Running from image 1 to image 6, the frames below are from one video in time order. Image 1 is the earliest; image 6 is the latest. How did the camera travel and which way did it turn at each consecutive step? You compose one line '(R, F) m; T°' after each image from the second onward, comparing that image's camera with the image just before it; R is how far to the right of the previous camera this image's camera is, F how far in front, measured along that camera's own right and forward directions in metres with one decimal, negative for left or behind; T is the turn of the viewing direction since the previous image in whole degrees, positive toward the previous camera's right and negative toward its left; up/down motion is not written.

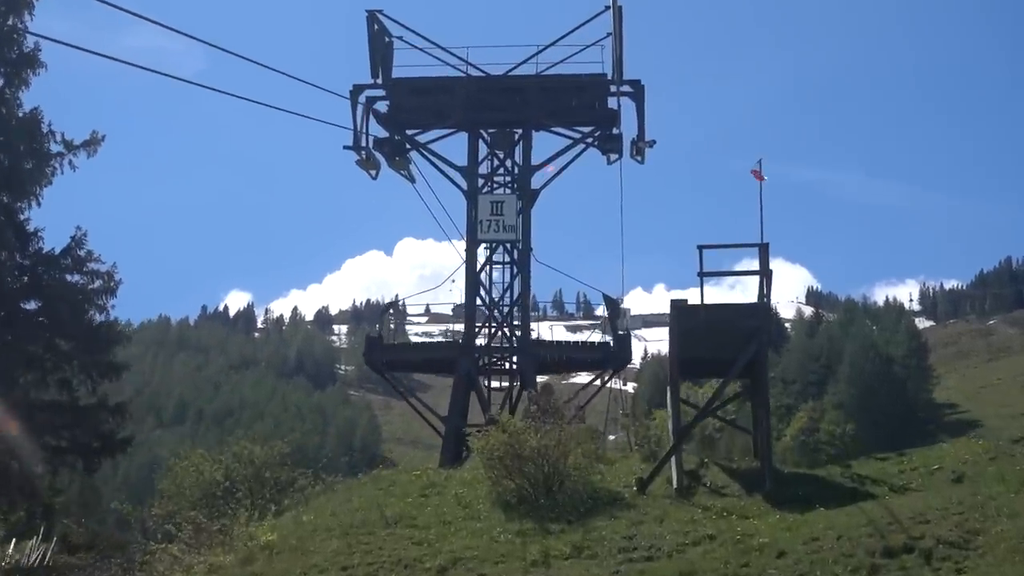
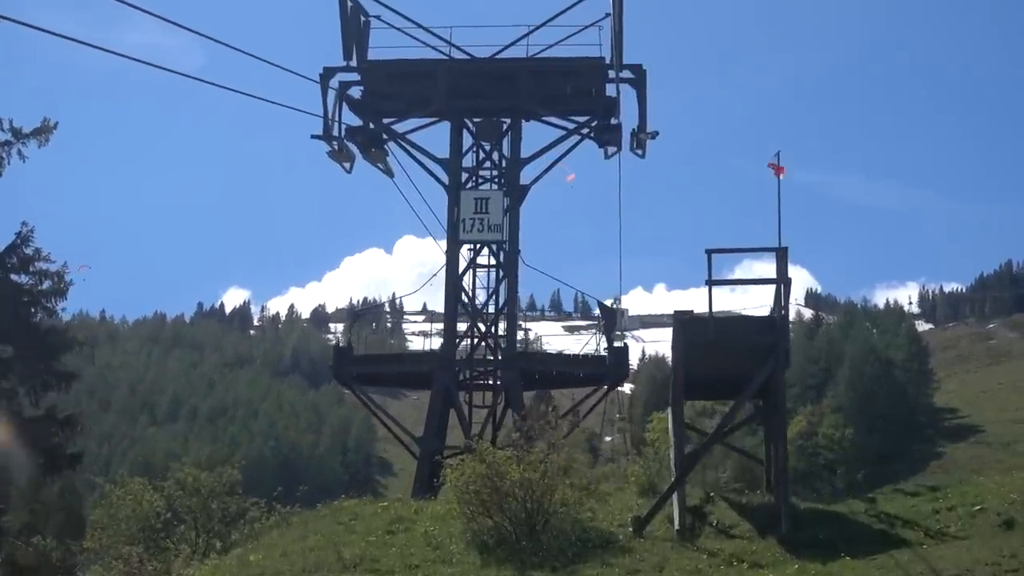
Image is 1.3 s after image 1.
(+0.1, +1.3) m; 0°
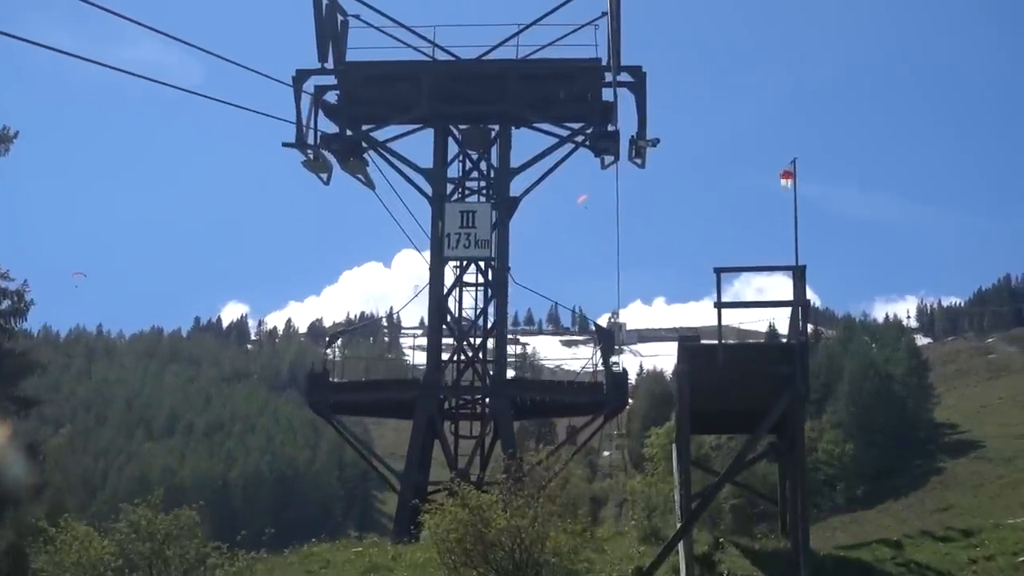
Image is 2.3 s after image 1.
(+0.1, +0.9) m; 0°
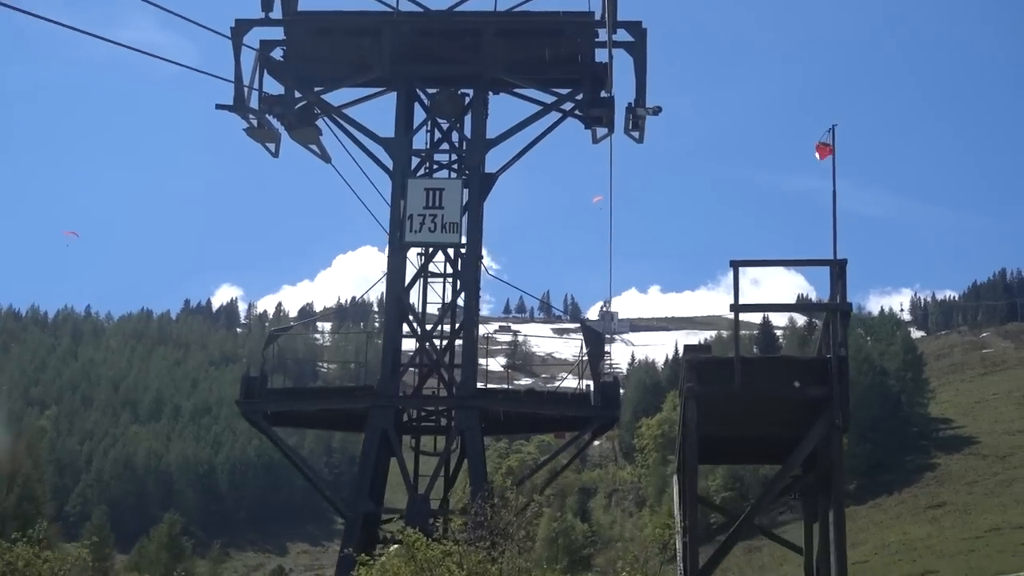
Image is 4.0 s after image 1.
(+0.2, +1.7) m; 0°
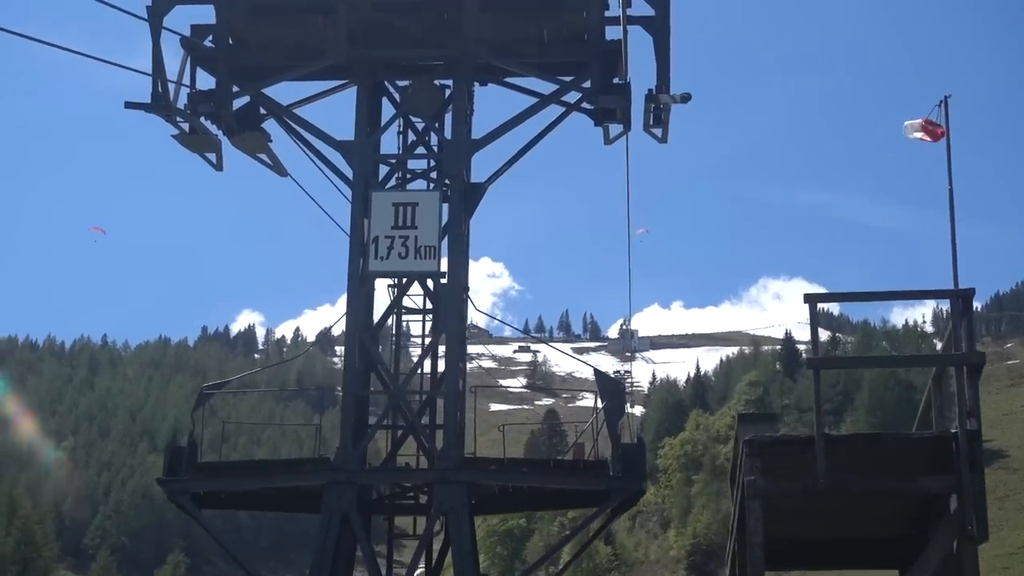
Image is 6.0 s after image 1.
(+0.2, +2.0) m; -1°
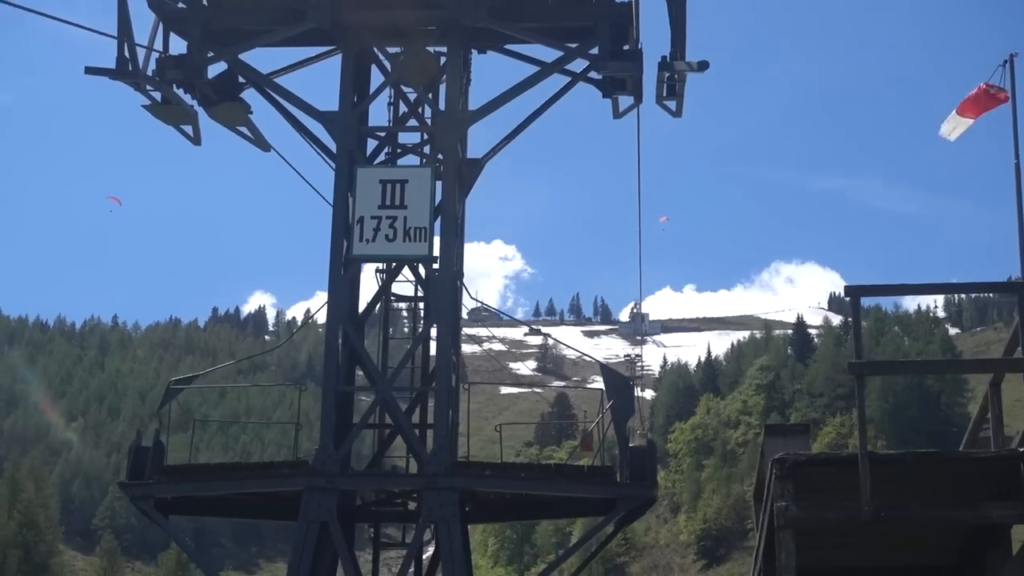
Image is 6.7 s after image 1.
(+0.1, +0.7) m; -1°
